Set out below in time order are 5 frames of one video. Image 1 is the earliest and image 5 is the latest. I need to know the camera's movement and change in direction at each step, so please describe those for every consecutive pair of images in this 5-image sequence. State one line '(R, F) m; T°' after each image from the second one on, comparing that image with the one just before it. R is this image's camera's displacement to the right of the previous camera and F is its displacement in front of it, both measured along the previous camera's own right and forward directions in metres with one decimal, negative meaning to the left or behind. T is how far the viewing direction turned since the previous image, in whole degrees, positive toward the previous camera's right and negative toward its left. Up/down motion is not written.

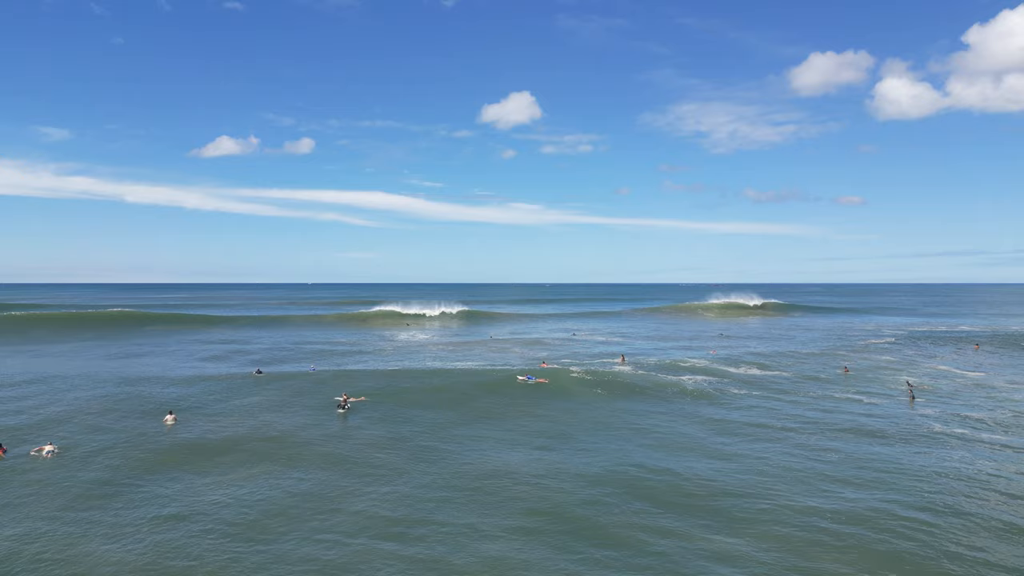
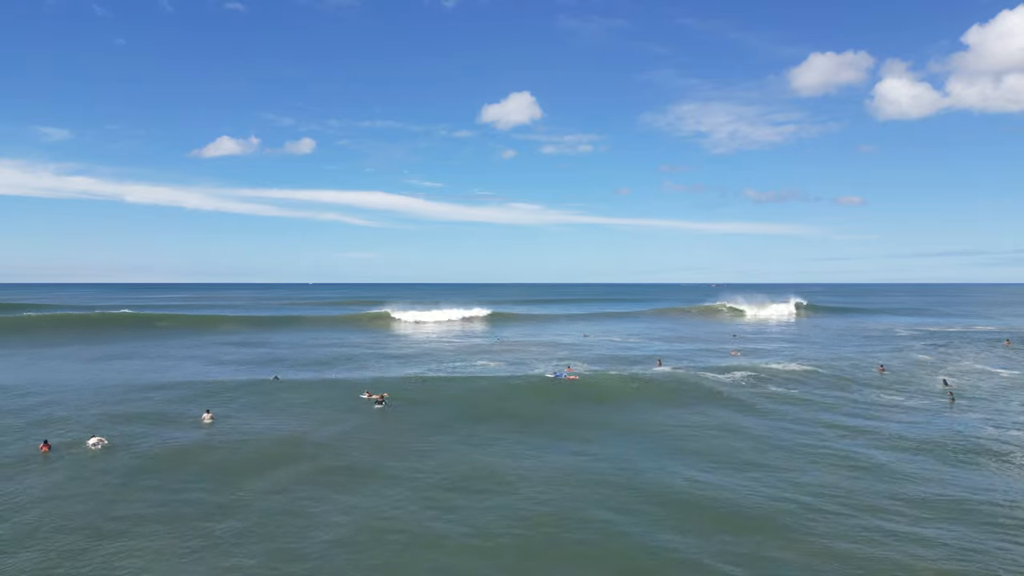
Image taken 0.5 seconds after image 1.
(-0.5, -0.2) m; 0°
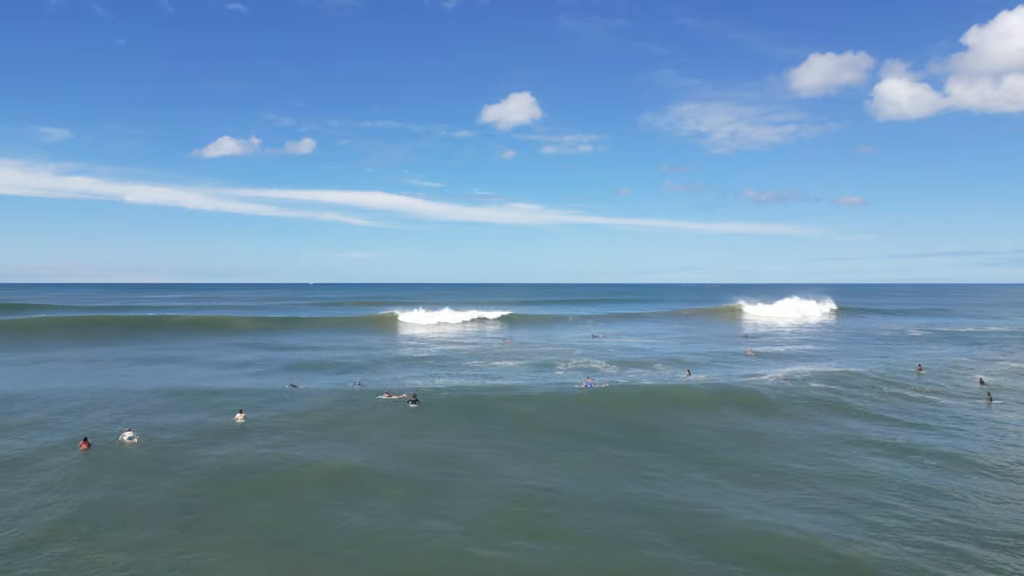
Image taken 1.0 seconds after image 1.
(-0.5, -0.2) m; 0°
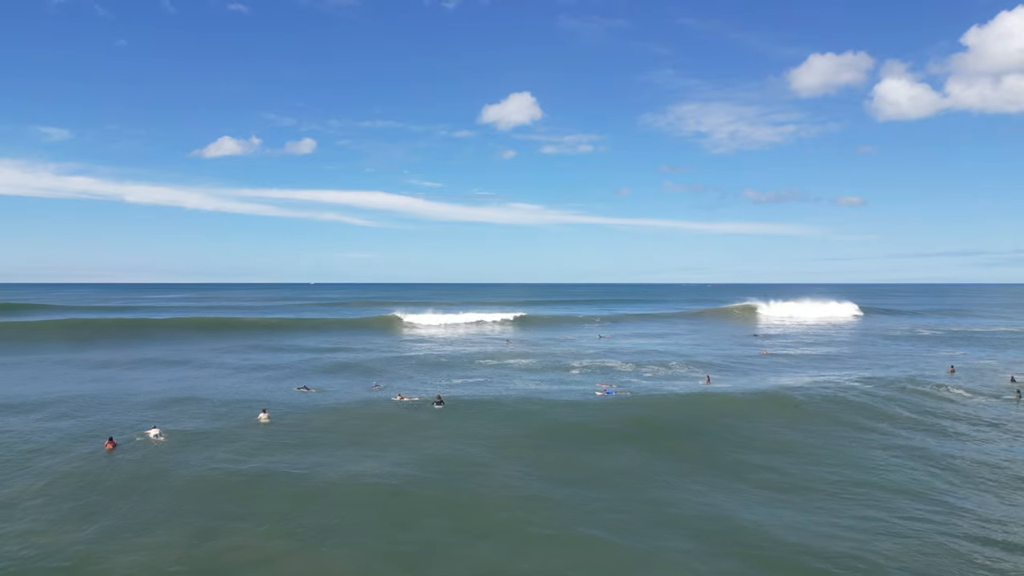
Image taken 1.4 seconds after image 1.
(-0.4, 0.0) m; 0°
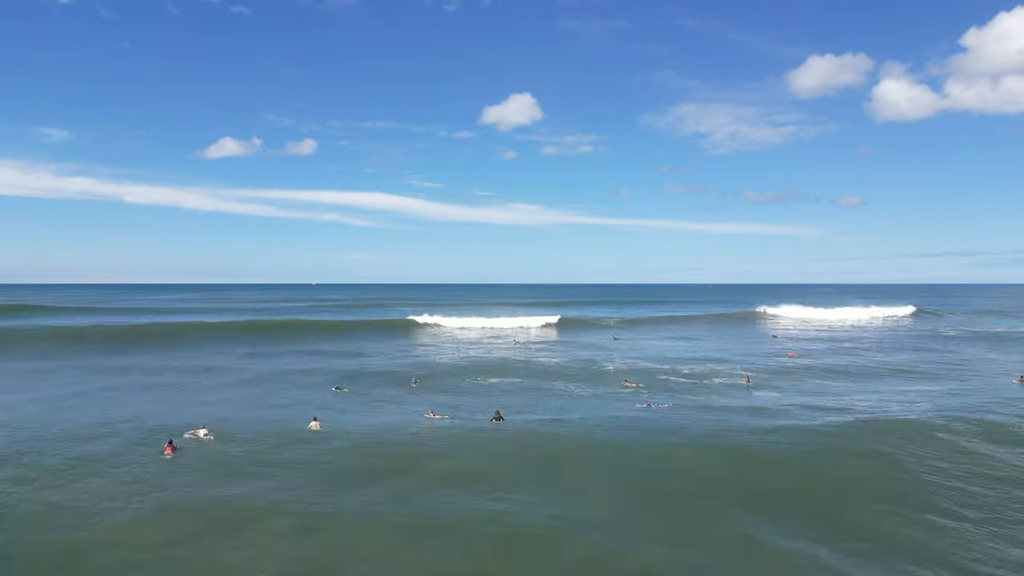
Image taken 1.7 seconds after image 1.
(-1.2, -0.3) m; 0°
